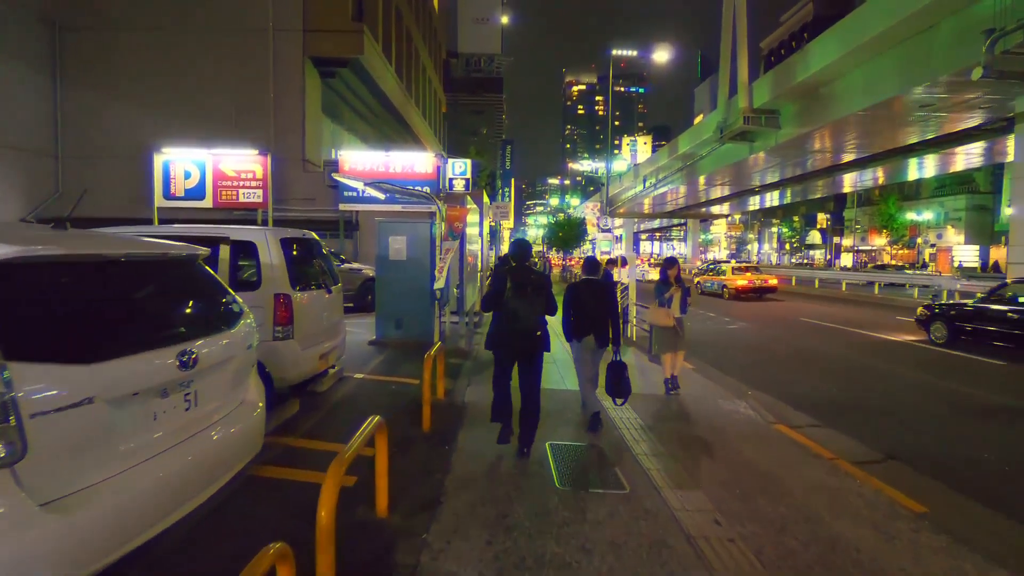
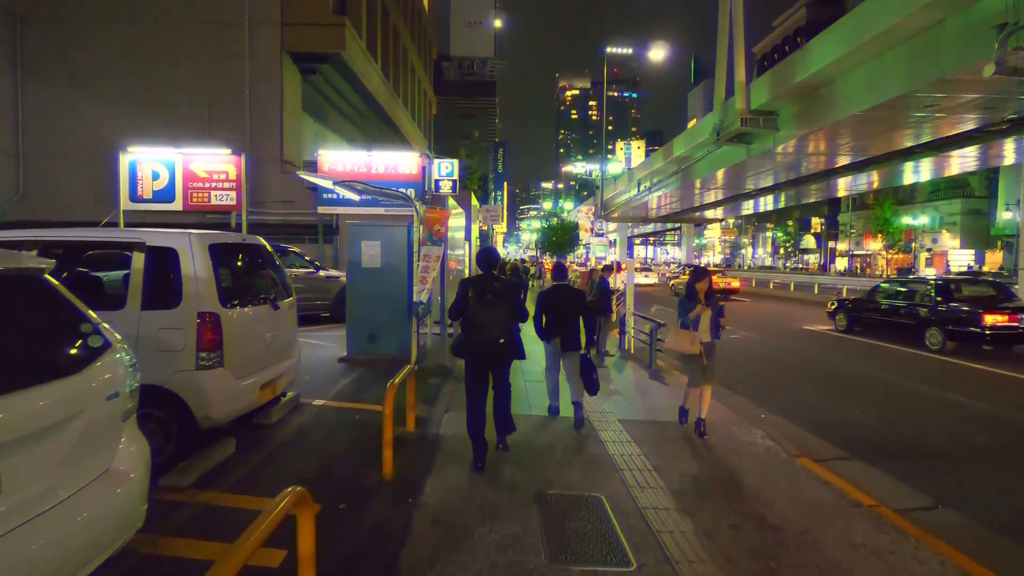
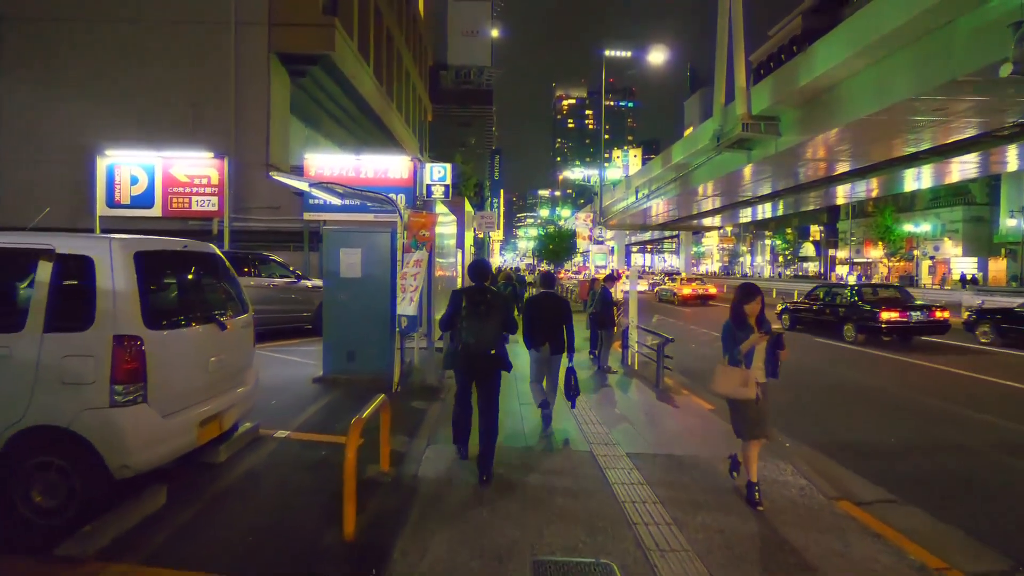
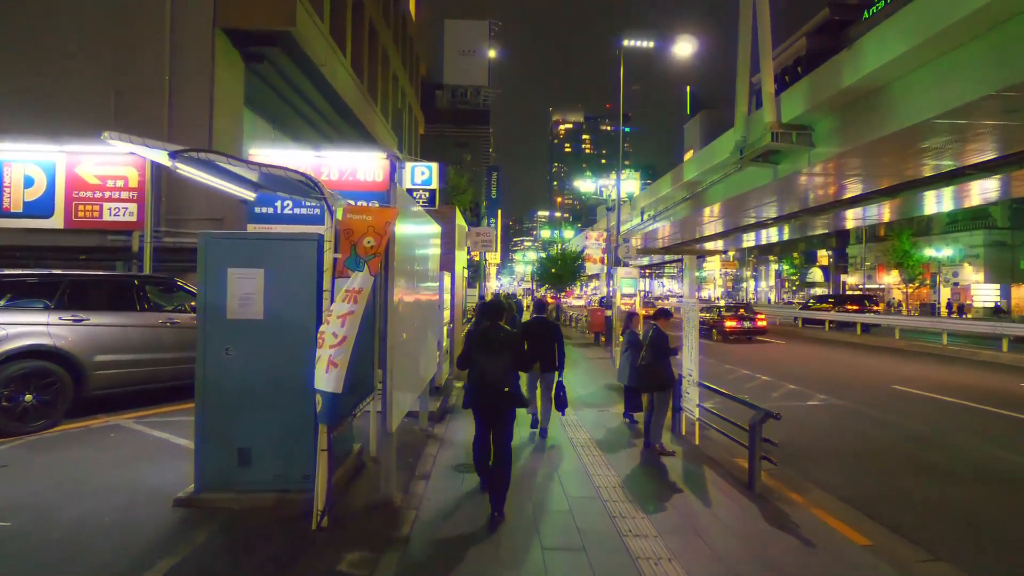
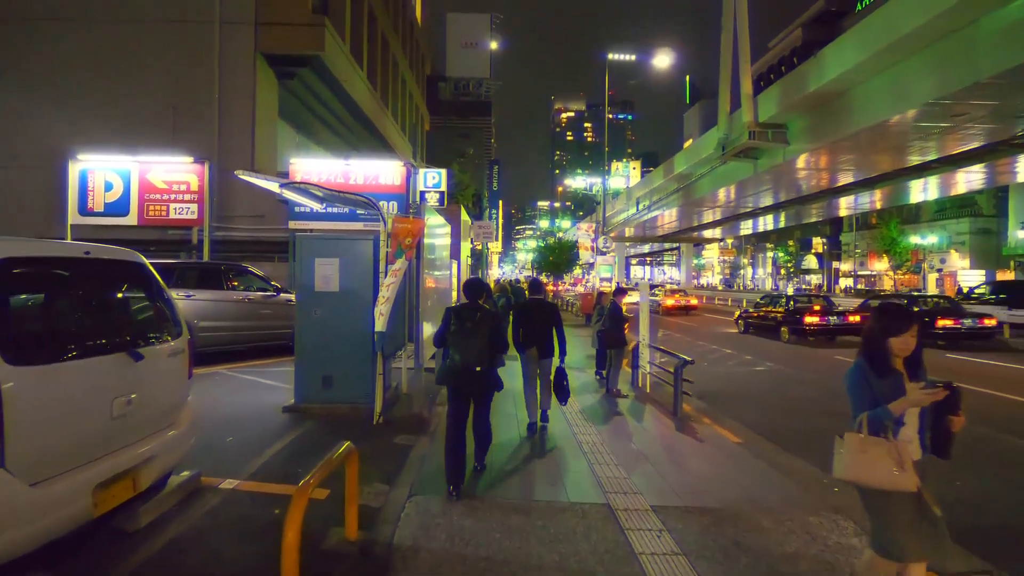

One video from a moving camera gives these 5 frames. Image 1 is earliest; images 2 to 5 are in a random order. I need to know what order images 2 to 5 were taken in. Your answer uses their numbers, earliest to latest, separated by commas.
2, 3, 5, 4
